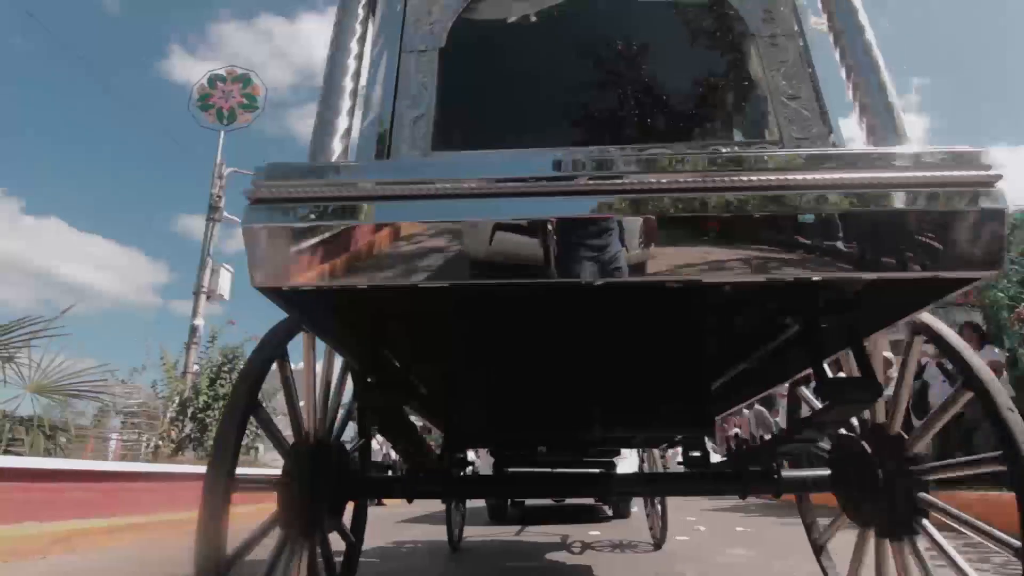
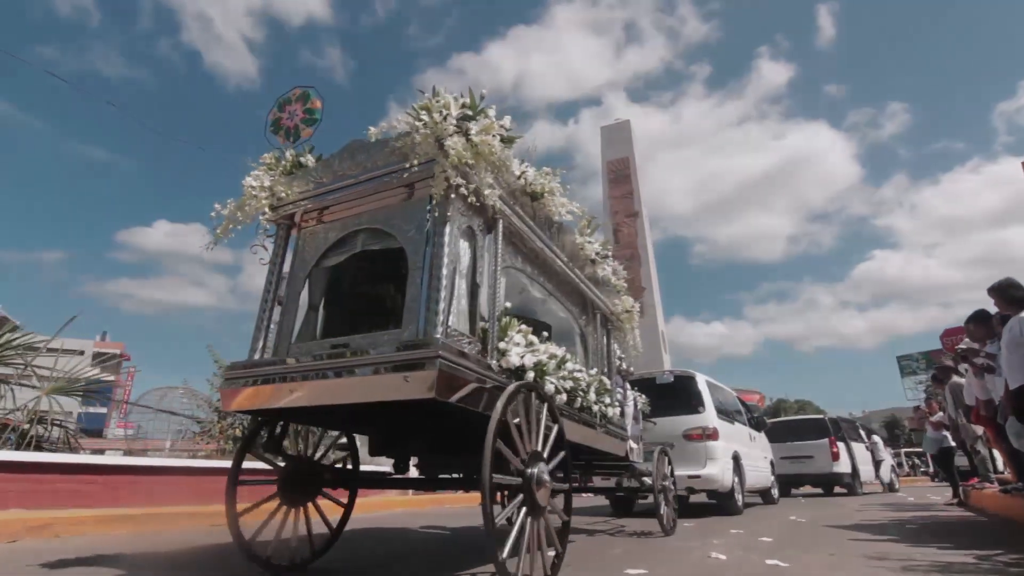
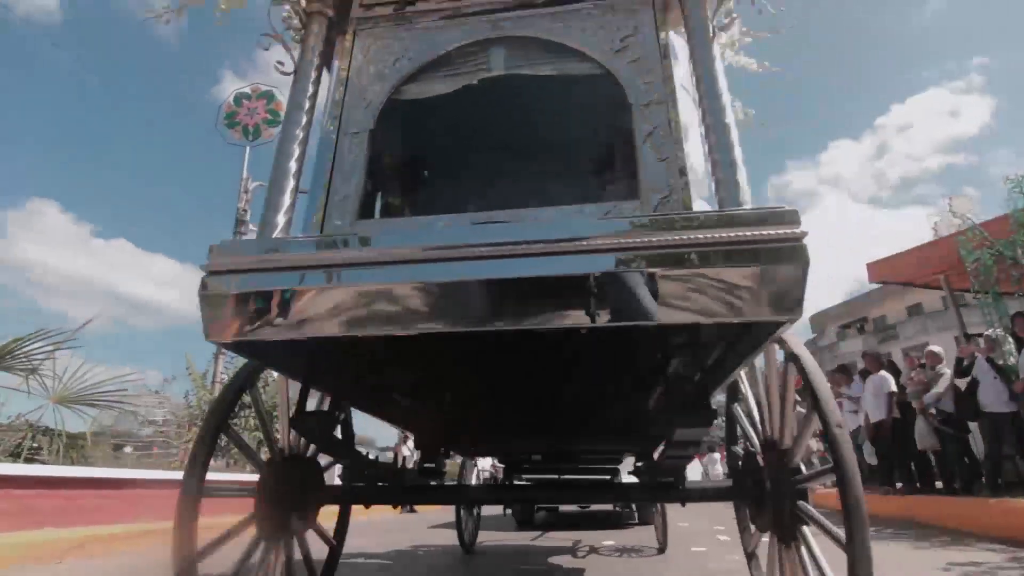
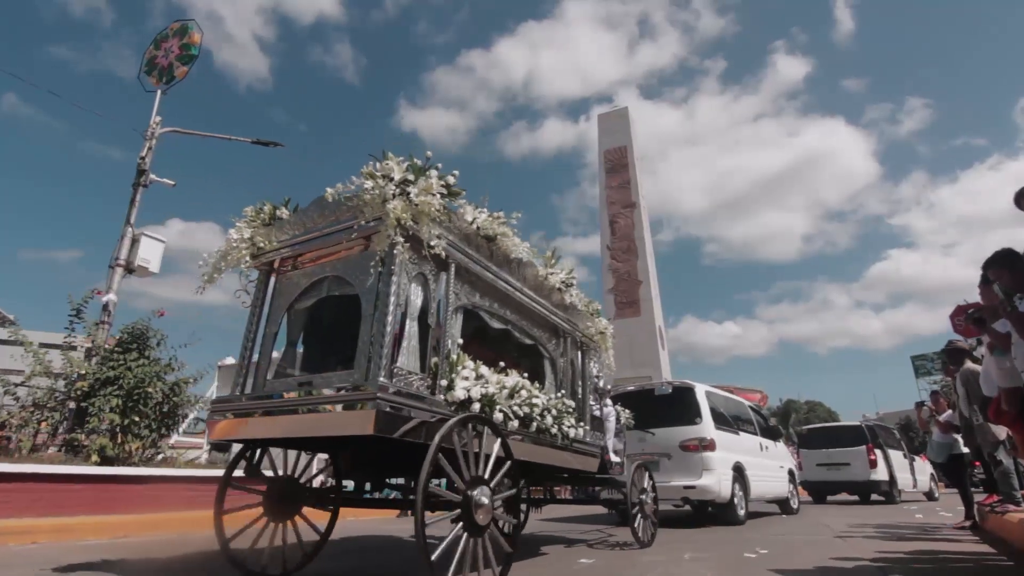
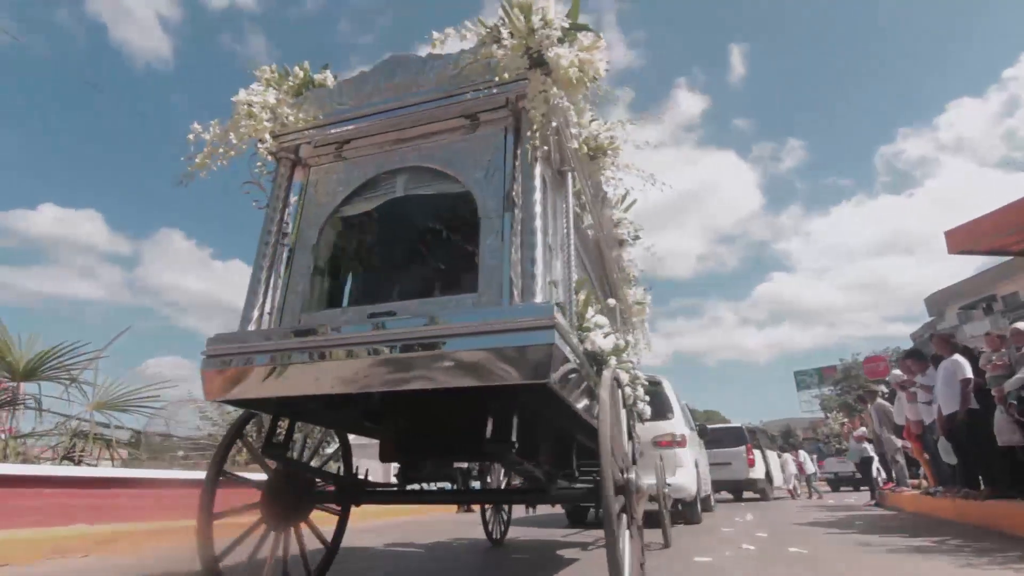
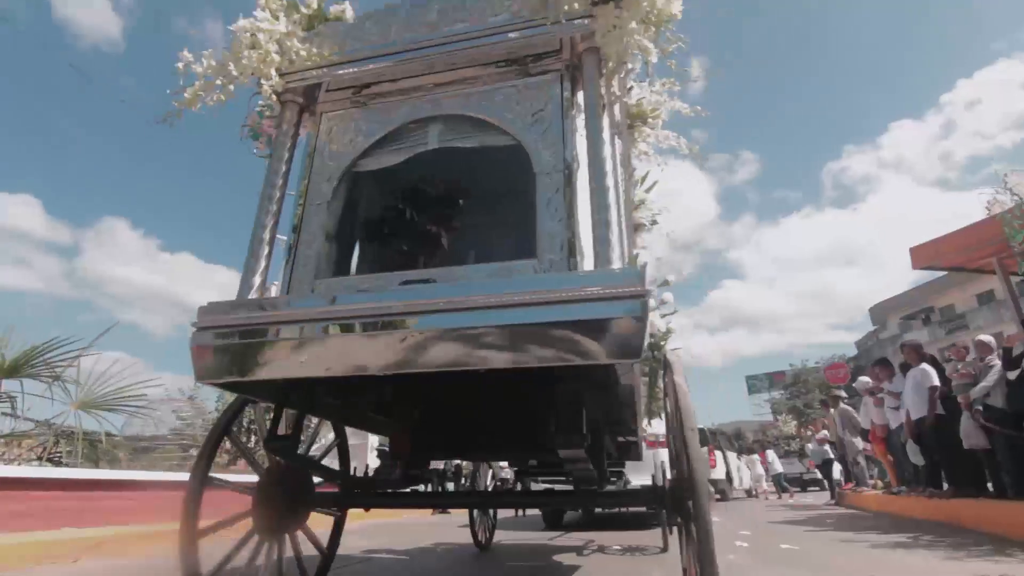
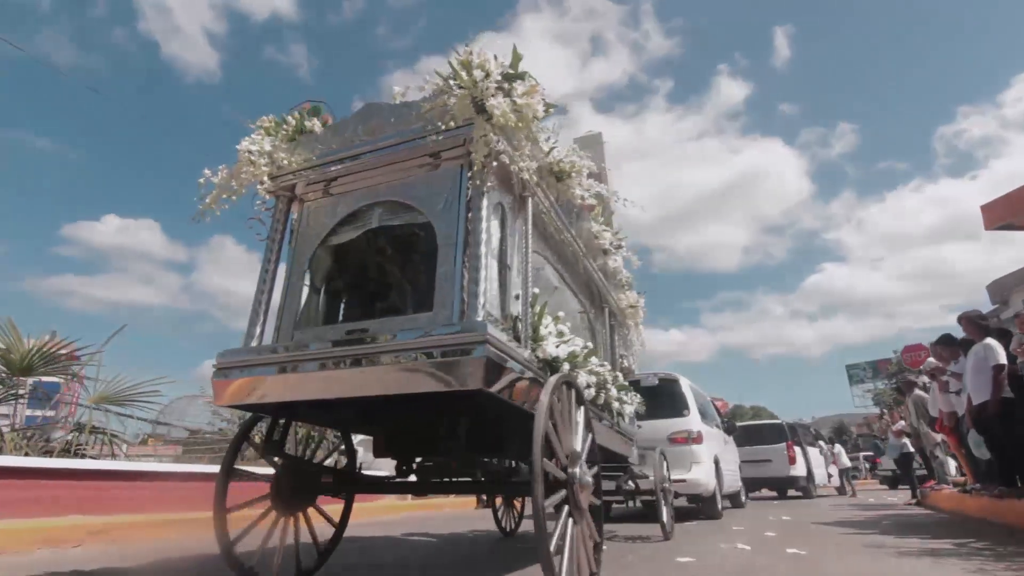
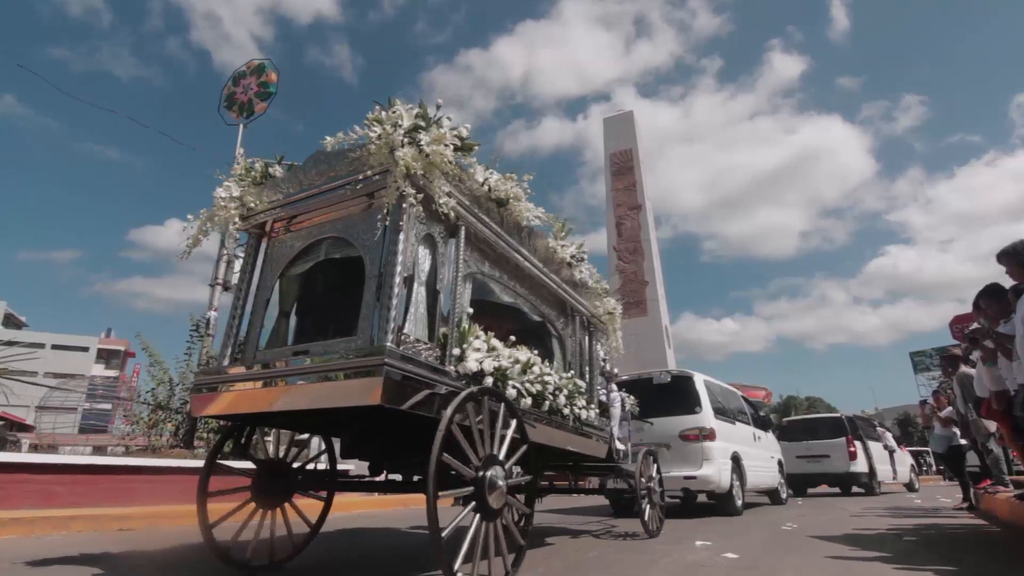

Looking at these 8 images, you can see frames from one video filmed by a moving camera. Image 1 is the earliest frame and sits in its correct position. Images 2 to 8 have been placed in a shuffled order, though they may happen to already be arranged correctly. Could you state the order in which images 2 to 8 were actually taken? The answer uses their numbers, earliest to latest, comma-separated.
3, 6, 5, 7, 2, 8, 4
